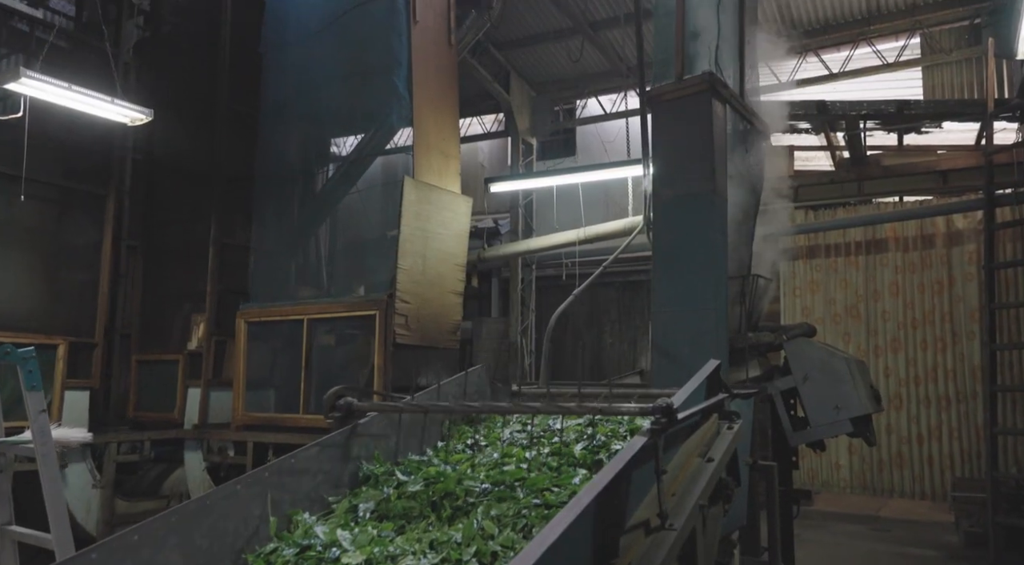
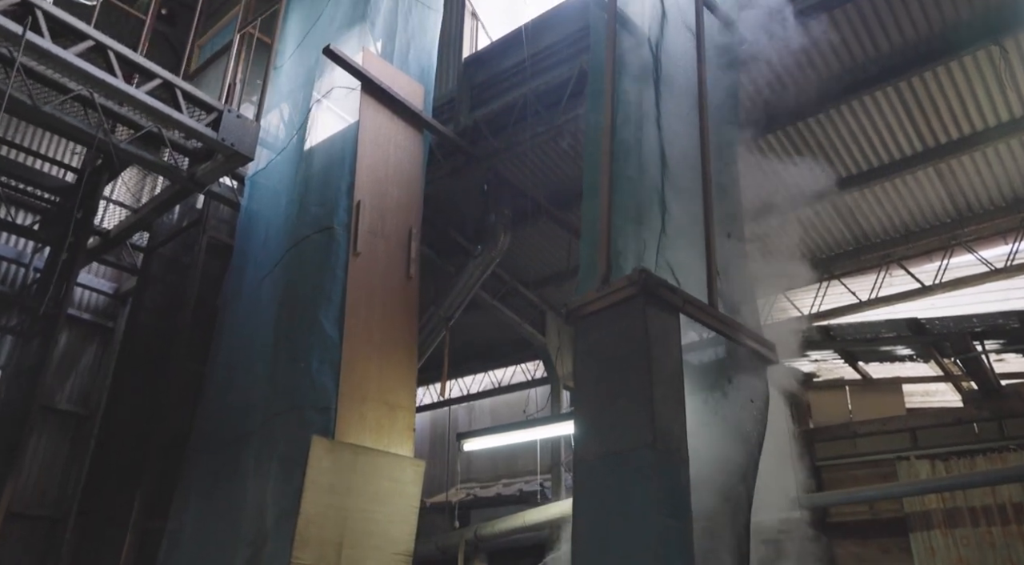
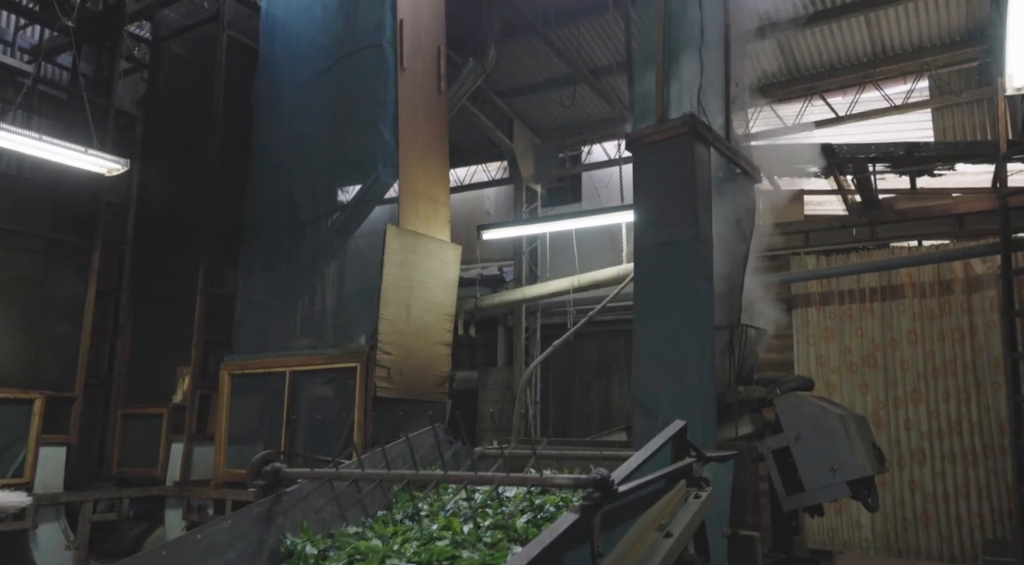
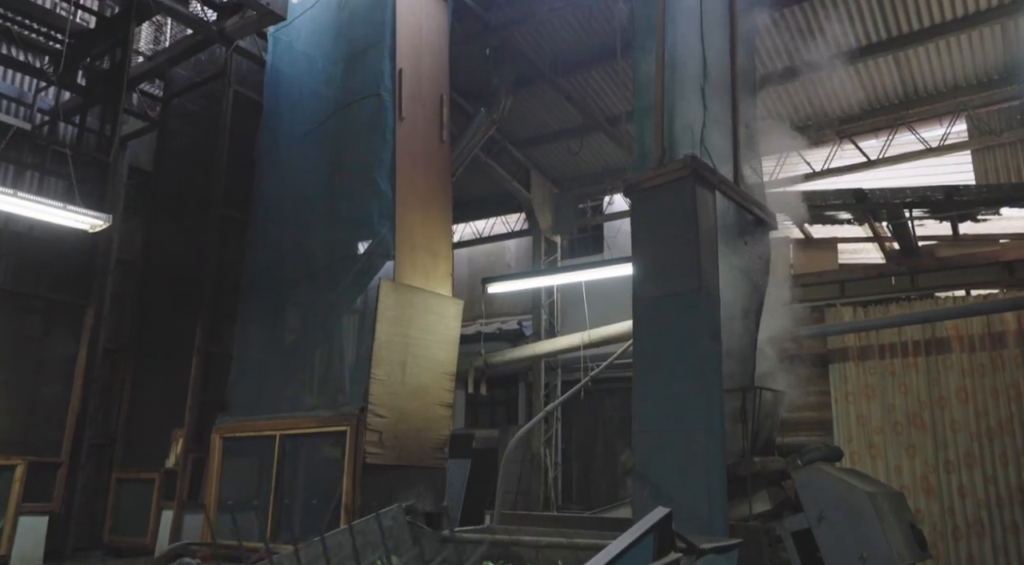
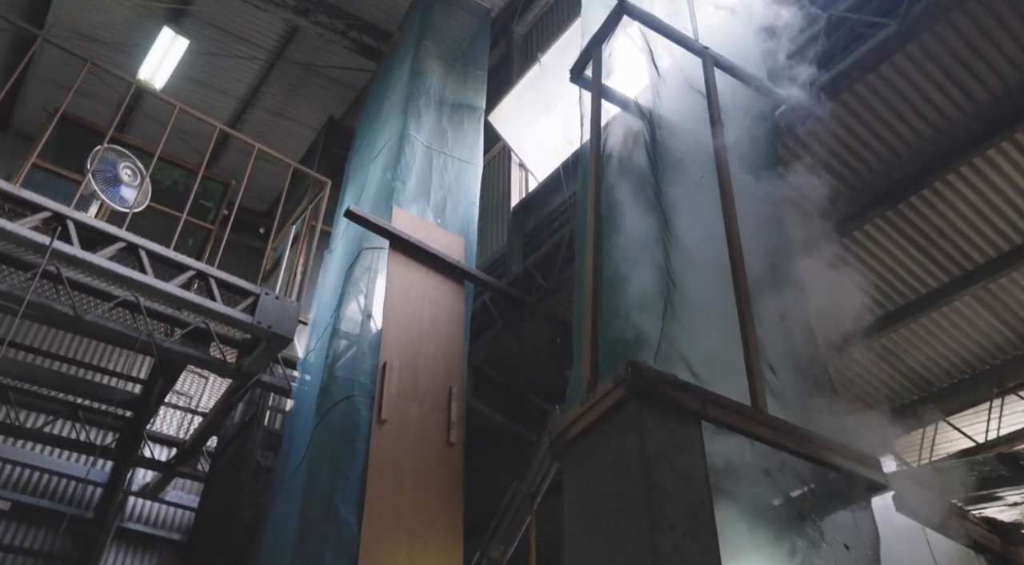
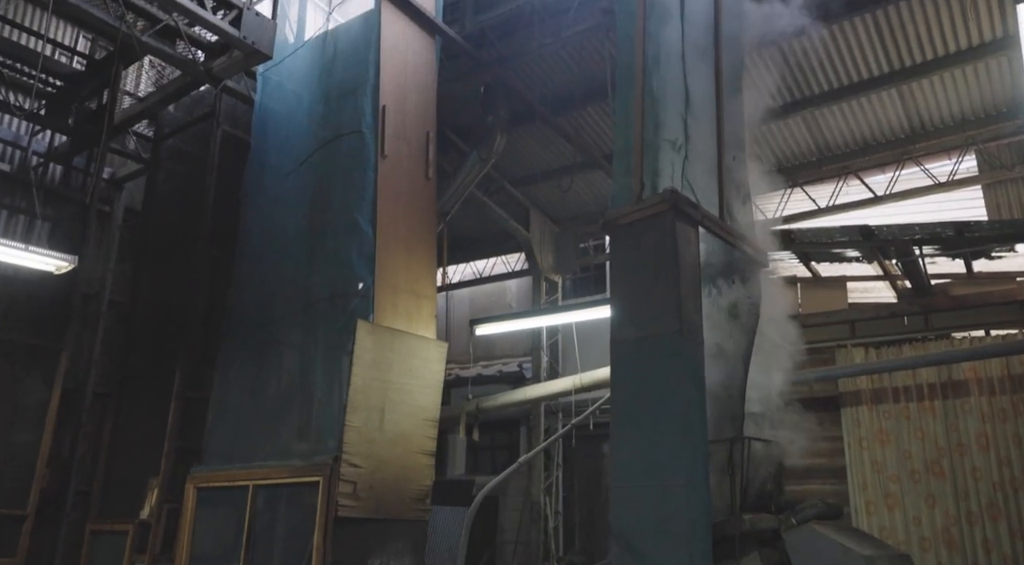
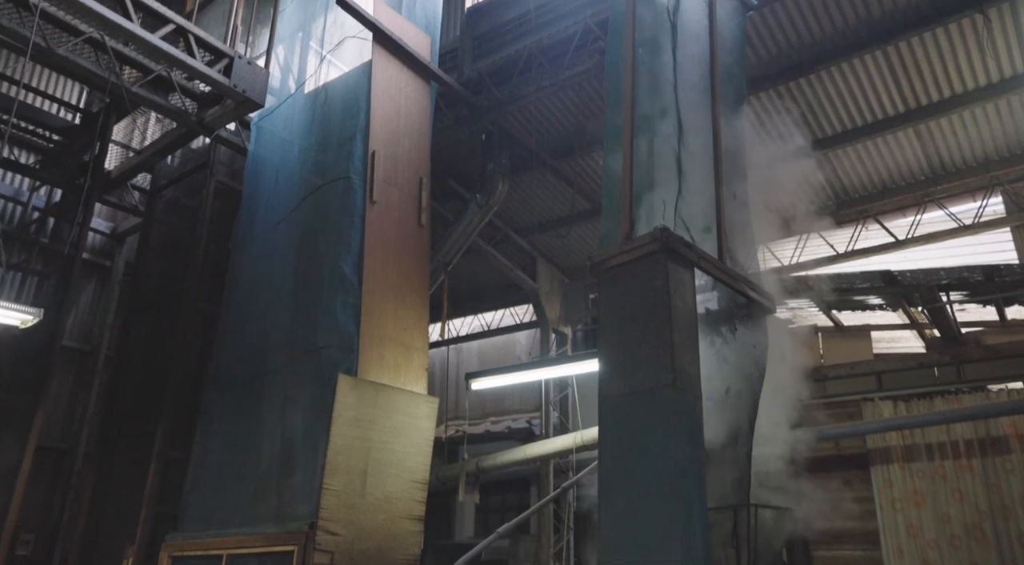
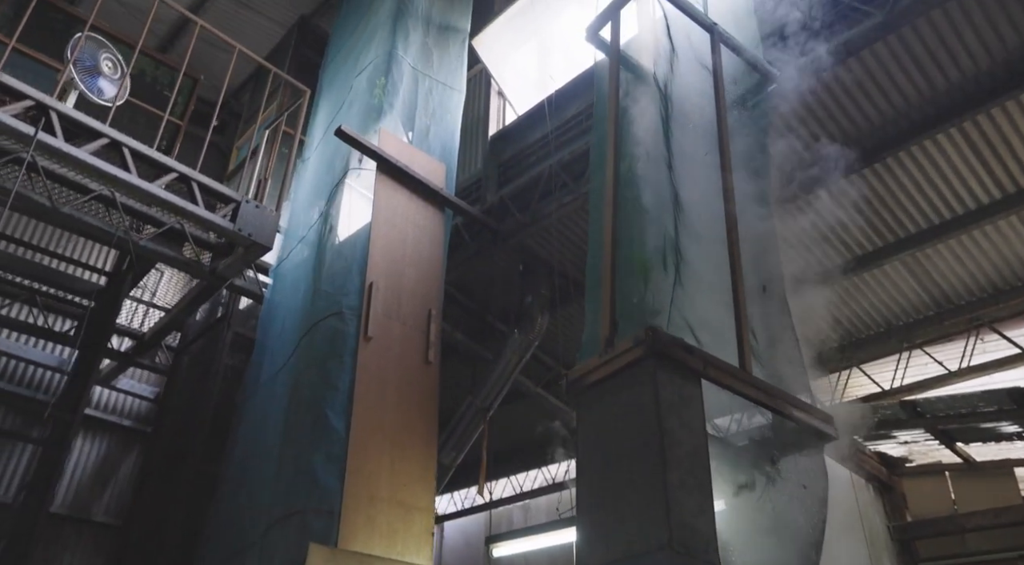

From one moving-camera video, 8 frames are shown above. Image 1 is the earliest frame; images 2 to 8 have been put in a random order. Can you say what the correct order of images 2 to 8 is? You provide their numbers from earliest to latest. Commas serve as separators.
3, 4, 6, 7, 2, 8, 5
